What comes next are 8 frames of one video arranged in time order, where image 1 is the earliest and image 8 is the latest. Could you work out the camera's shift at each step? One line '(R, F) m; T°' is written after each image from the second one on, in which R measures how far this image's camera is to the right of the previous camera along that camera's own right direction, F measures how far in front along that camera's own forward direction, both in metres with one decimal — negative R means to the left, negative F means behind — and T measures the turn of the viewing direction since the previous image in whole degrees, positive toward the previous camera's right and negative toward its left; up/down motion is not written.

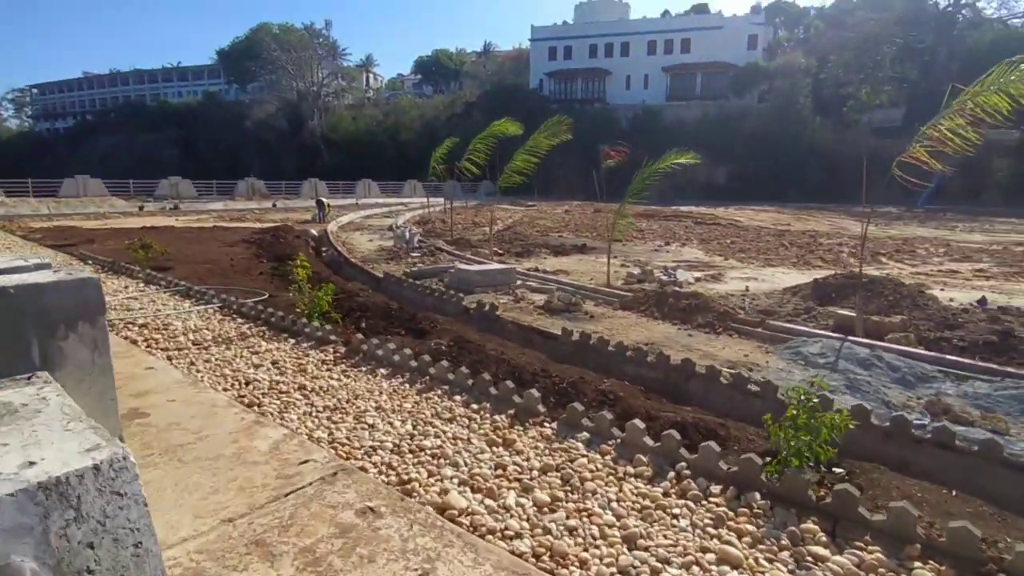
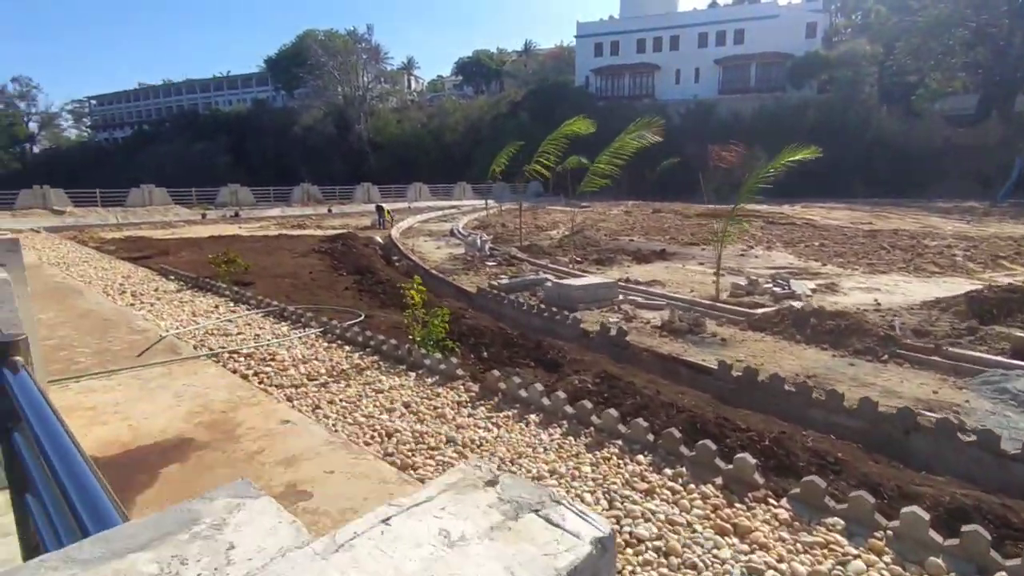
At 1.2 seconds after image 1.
(-1.3, +0.9) m; -4°
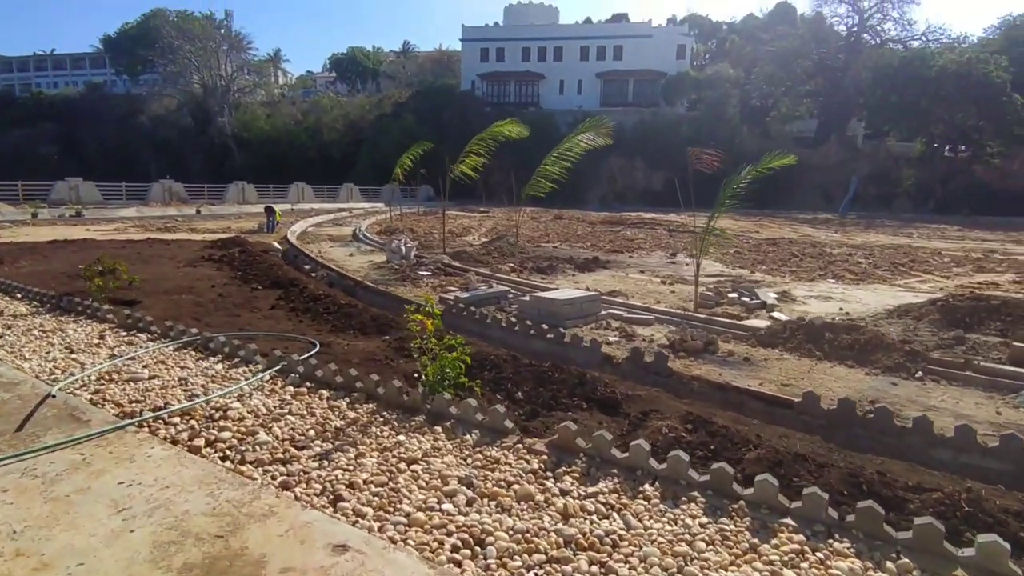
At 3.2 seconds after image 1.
(-1.6, +1.7) m; +12°
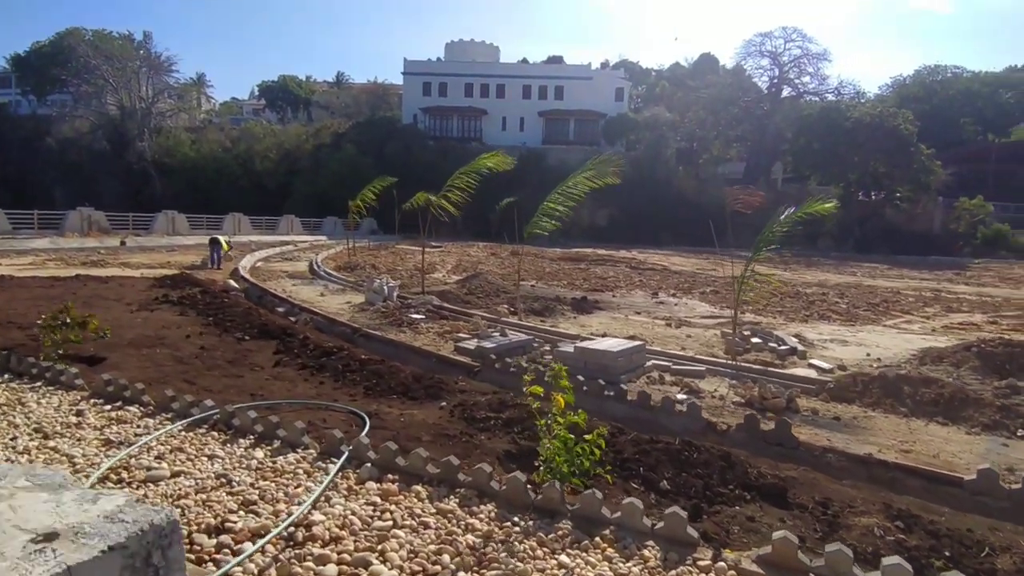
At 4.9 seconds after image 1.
(-1.8, +1.1) m; +7°
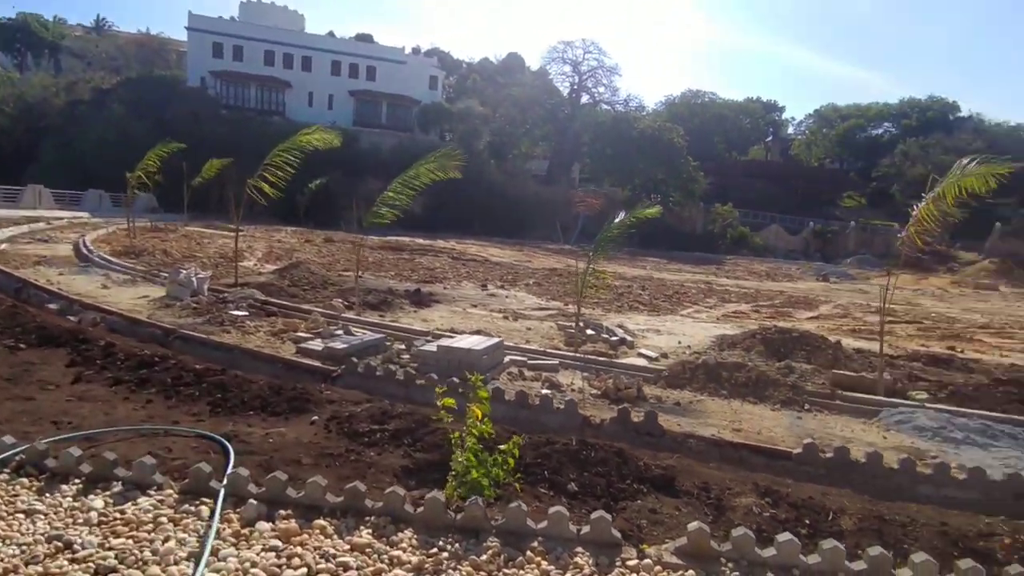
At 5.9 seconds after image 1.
(-0.8, +0.4) m; +19°
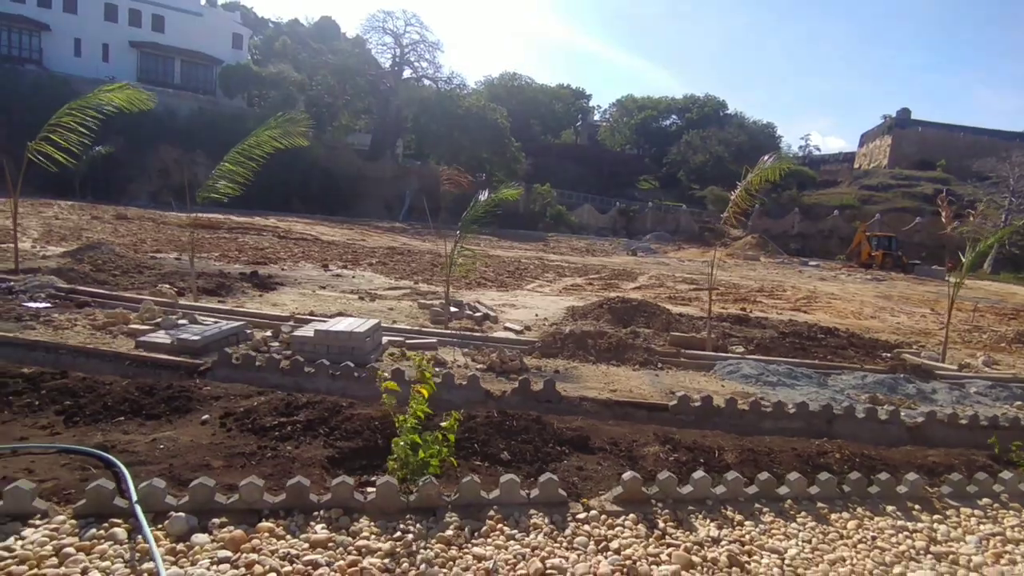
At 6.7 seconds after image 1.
(-0.9, +0.1) m; +18°
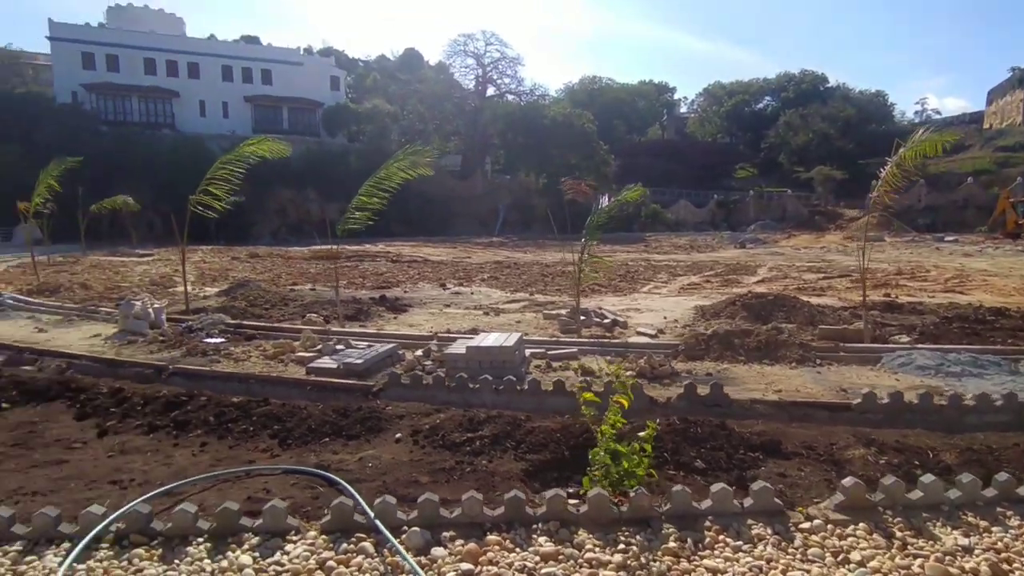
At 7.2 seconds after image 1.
(-0.7, -0.1) m; -9°
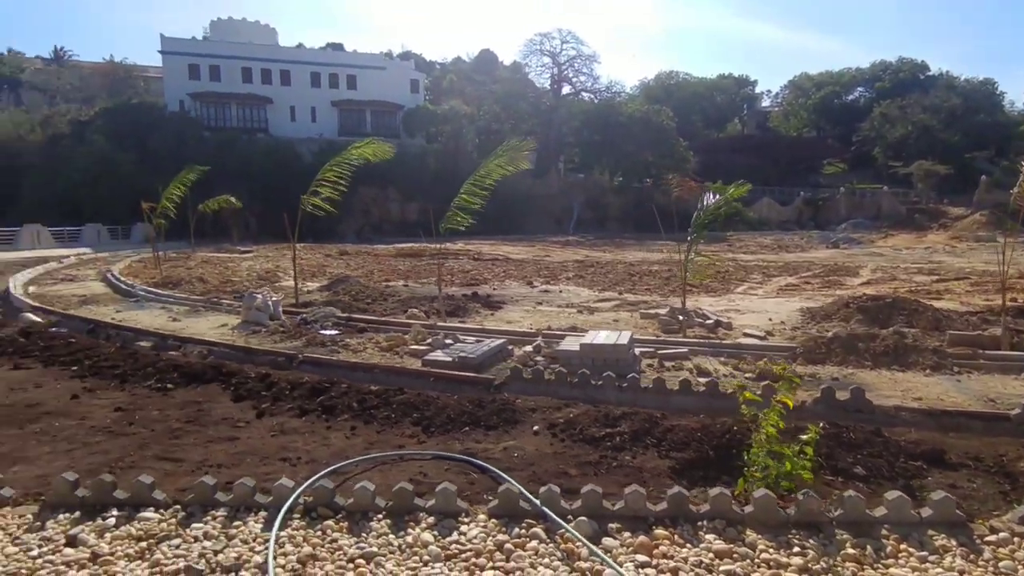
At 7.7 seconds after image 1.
(-0.7, -0.1) m; -7°
